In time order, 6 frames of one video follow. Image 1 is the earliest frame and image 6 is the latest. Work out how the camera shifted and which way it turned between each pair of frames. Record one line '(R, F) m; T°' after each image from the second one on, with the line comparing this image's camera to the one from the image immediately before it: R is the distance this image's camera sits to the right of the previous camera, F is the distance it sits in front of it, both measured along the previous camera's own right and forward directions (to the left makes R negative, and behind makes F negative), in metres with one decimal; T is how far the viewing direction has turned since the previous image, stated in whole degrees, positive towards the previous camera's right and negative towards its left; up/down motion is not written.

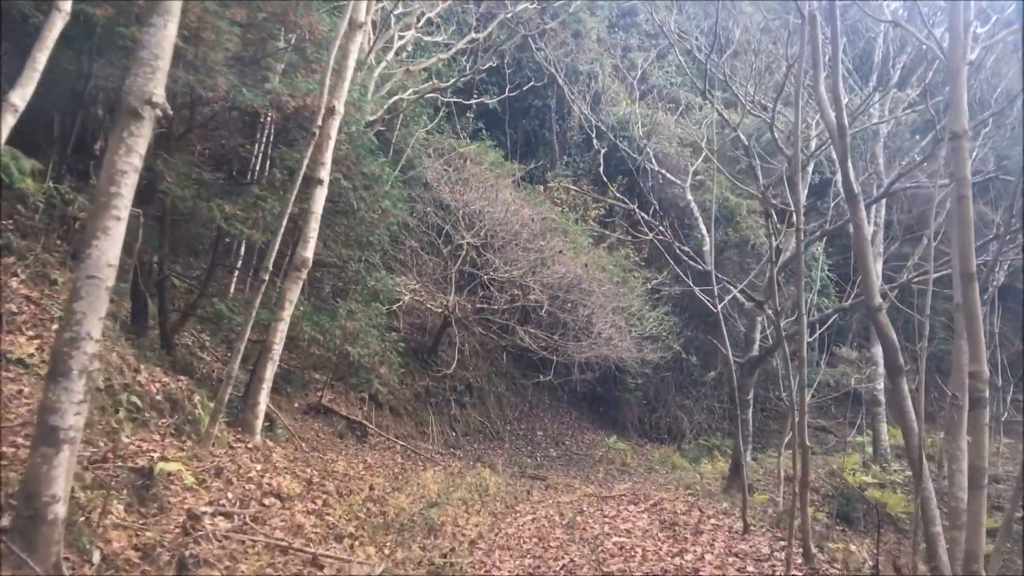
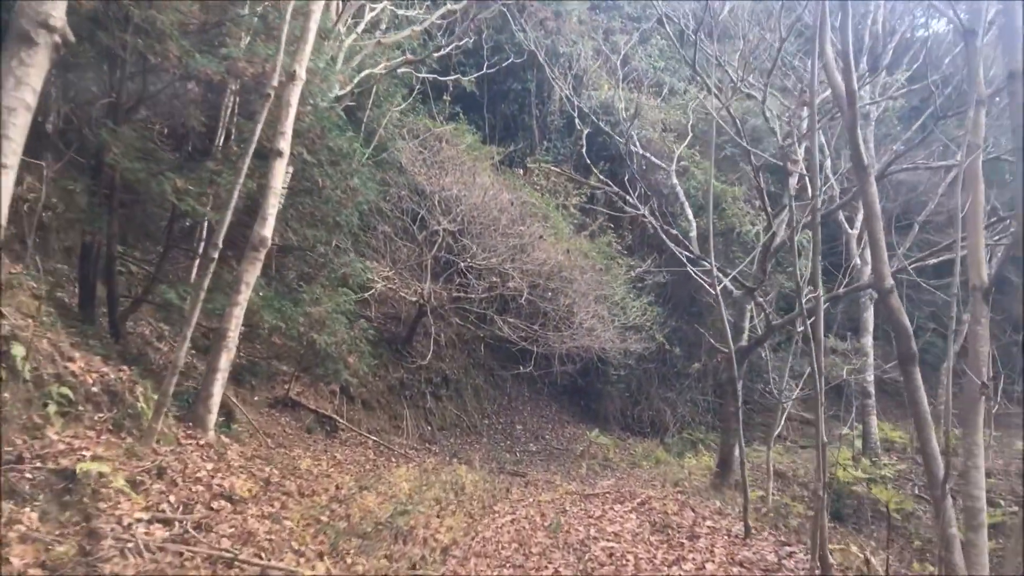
(0.0, +0.6) m; +1°
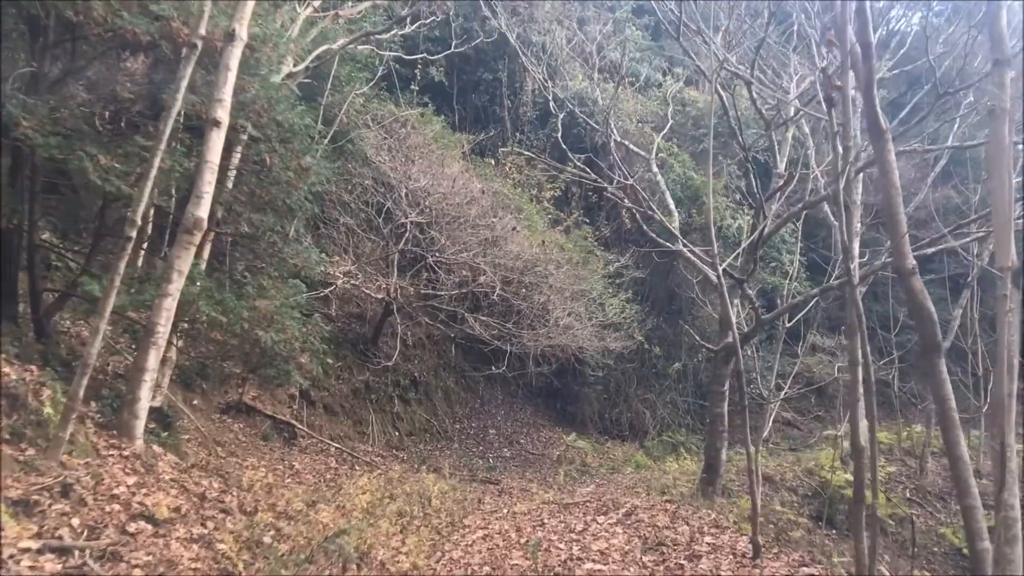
(0.0, +0.8) m; +2°
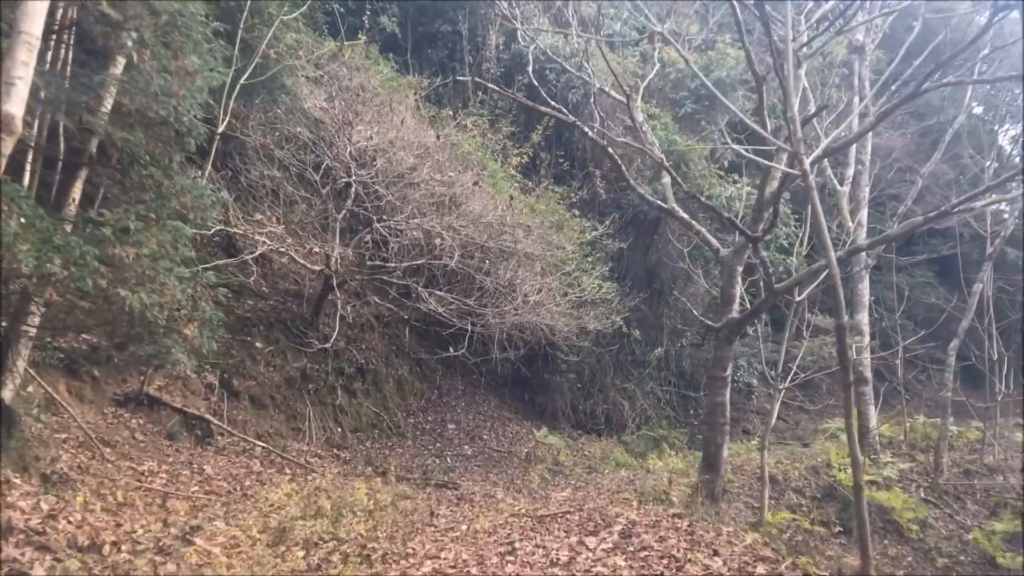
(0.0, +1.9) m; +2°
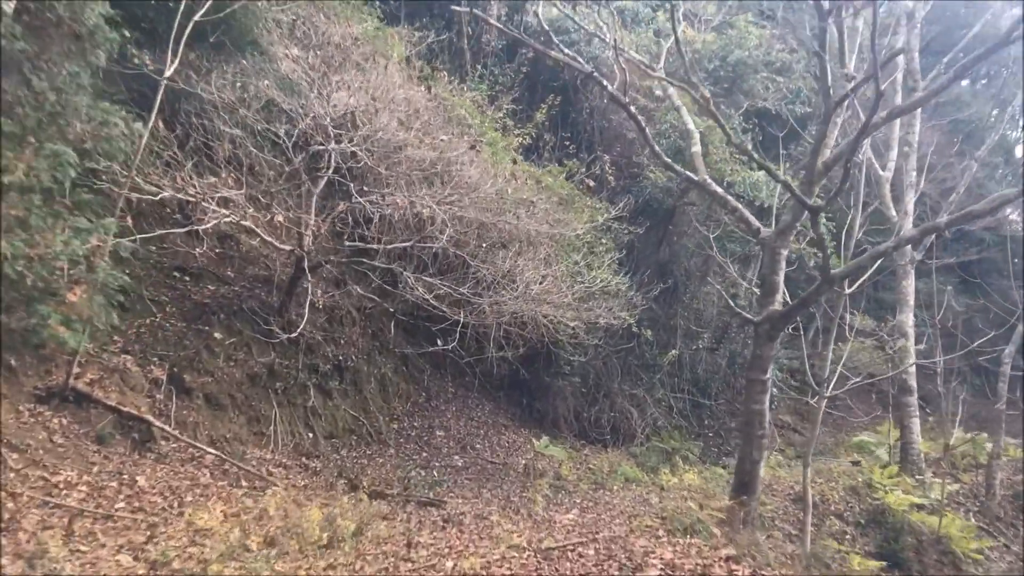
(0.0, +1.5) m; 0°
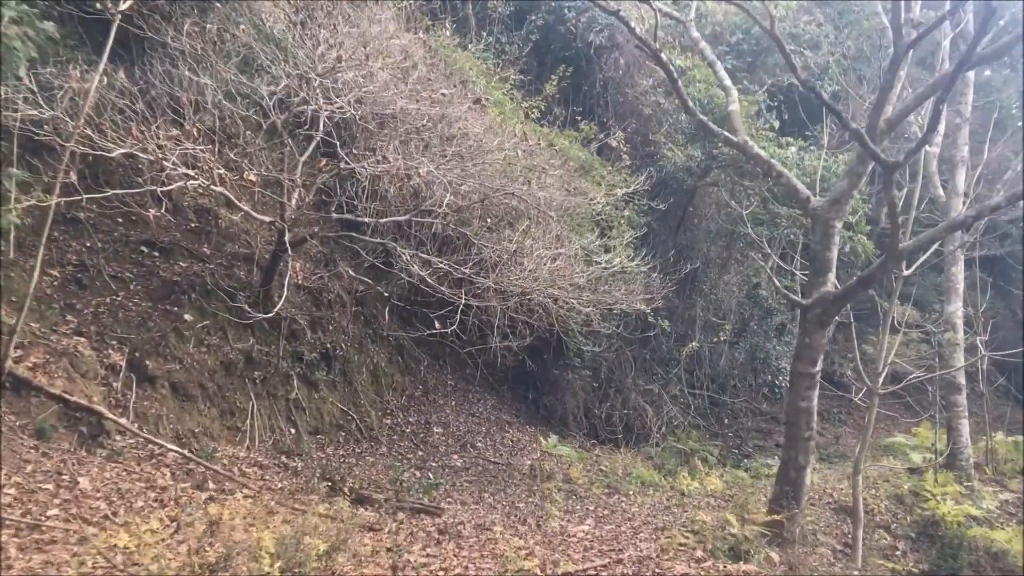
(-0.1, +1.1) m; 0°
